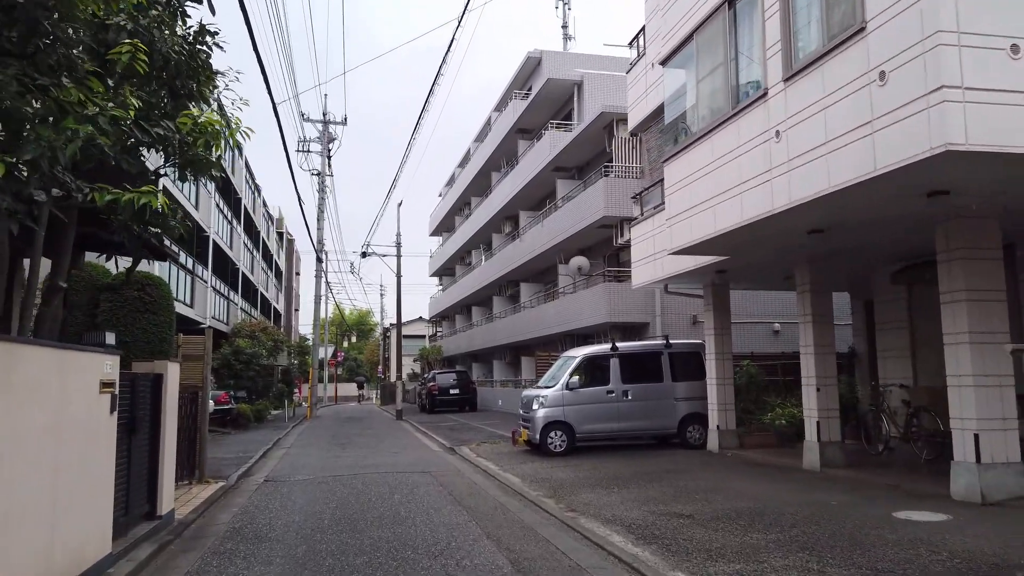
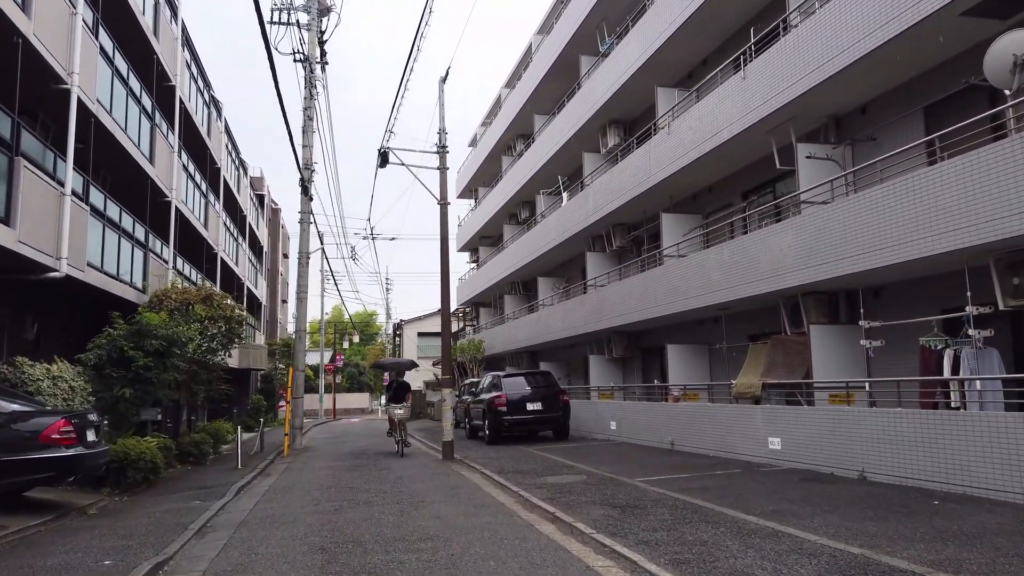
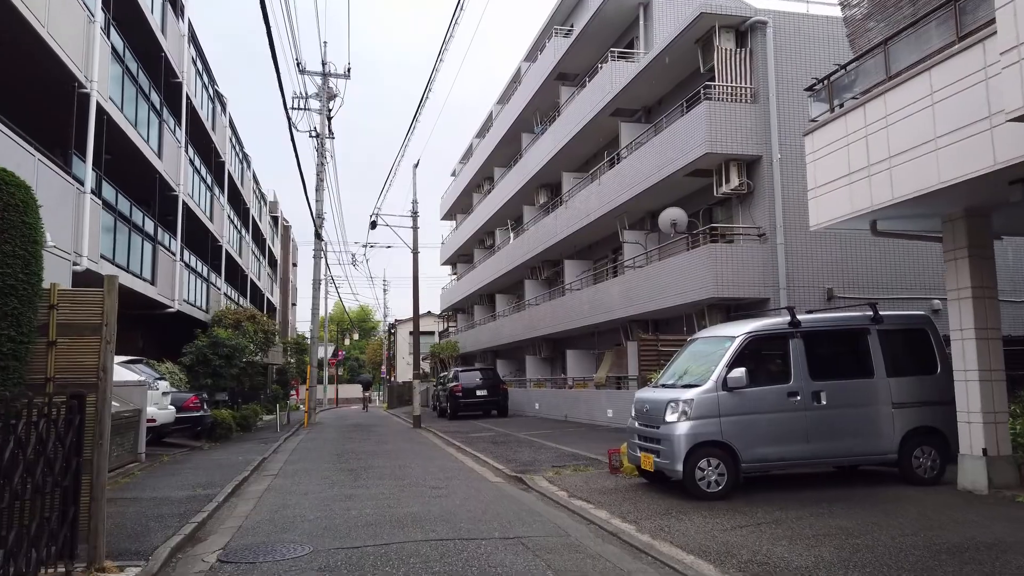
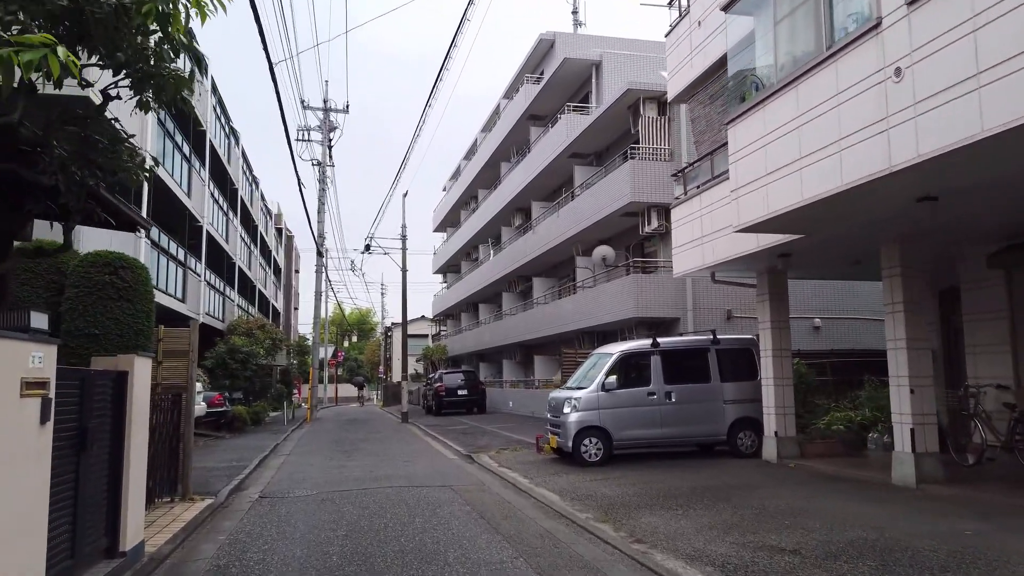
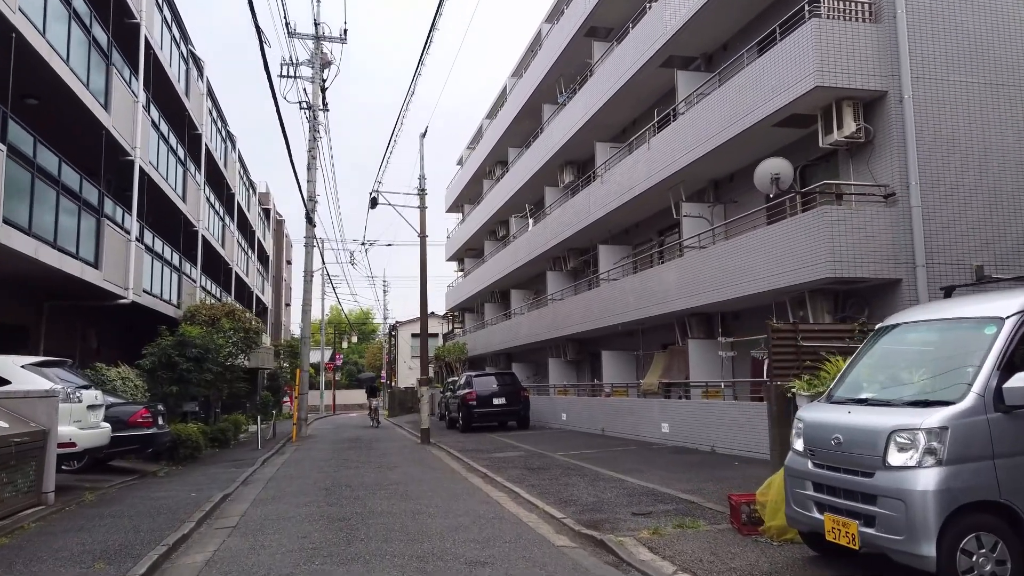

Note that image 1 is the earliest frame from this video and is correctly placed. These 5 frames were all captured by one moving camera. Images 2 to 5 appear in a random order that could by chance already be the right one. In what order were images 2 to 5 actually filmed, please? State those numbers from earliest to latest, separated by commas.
4, 3, 5, 2
